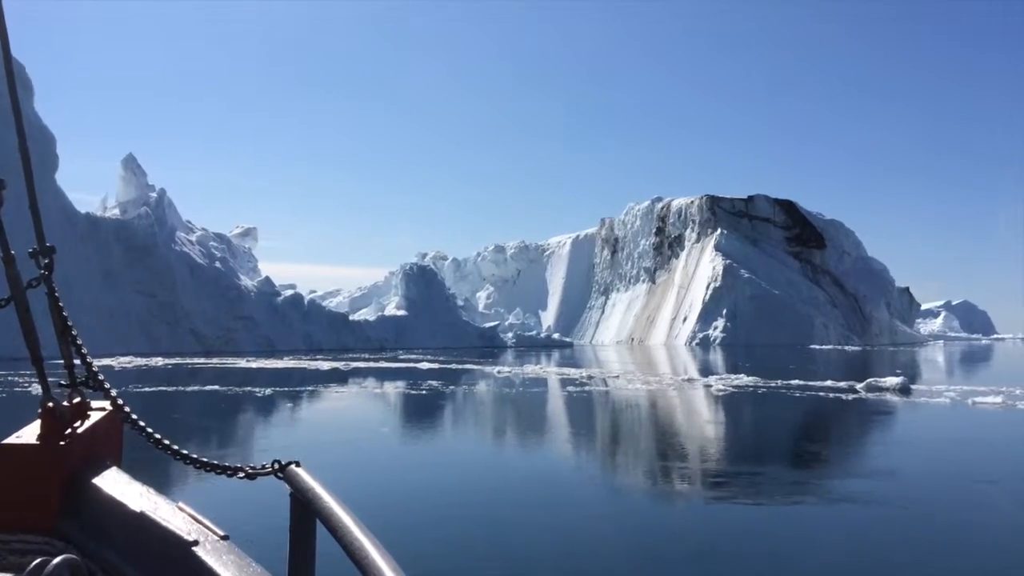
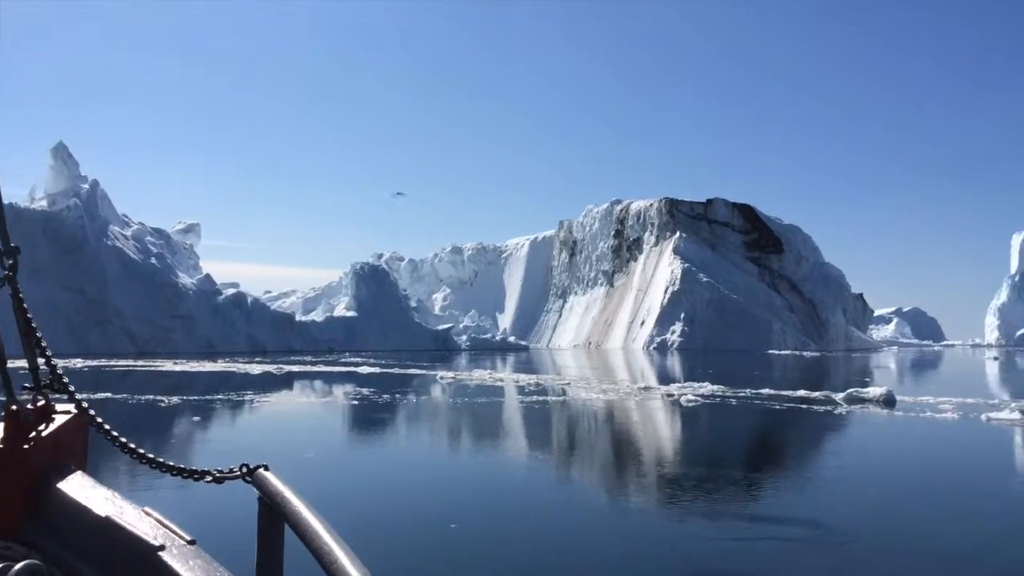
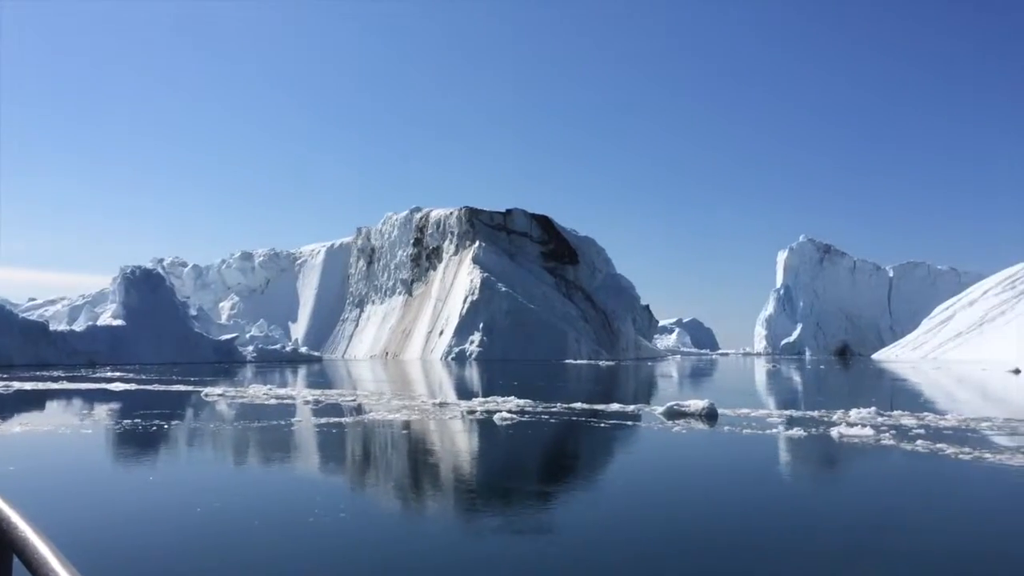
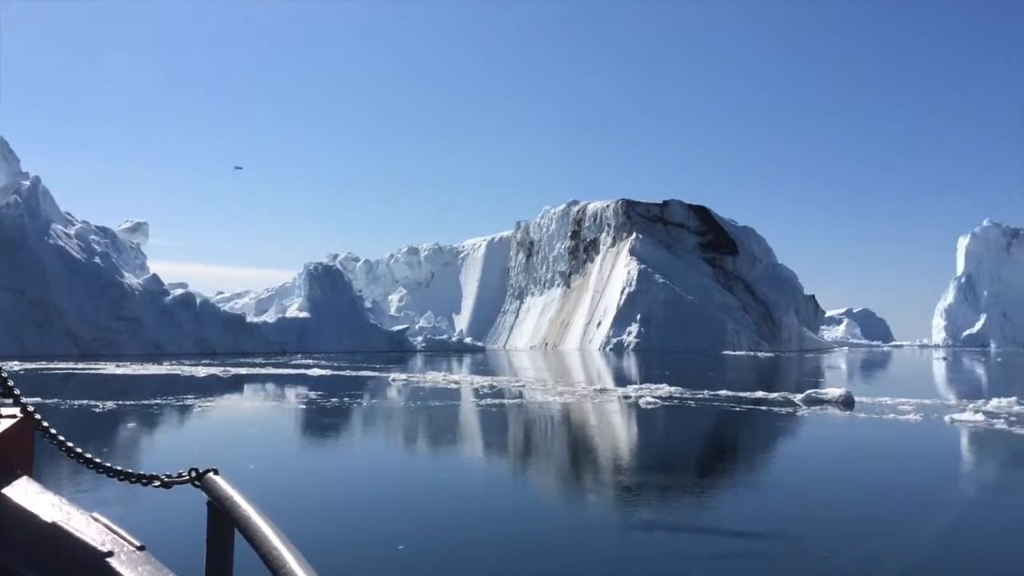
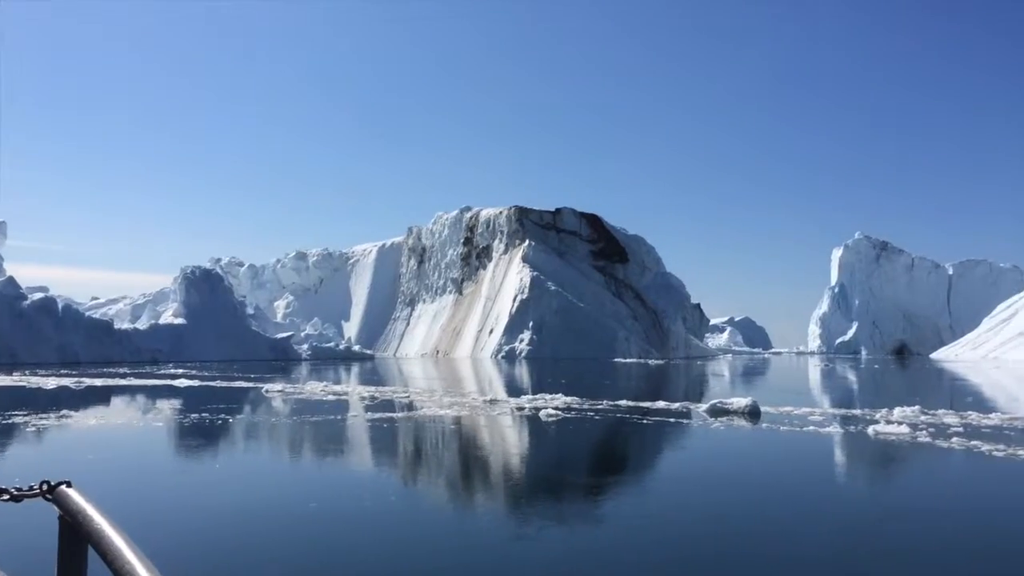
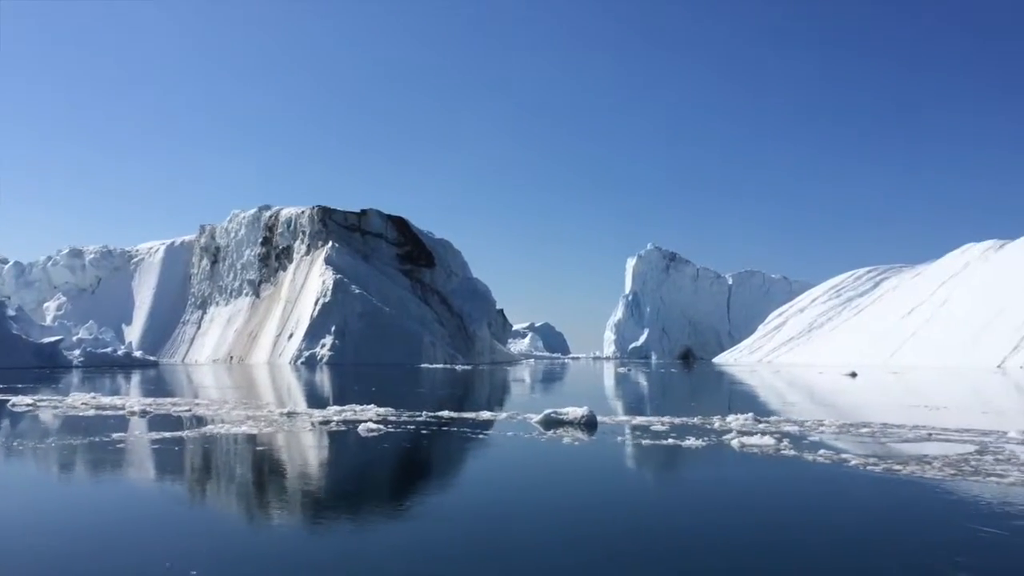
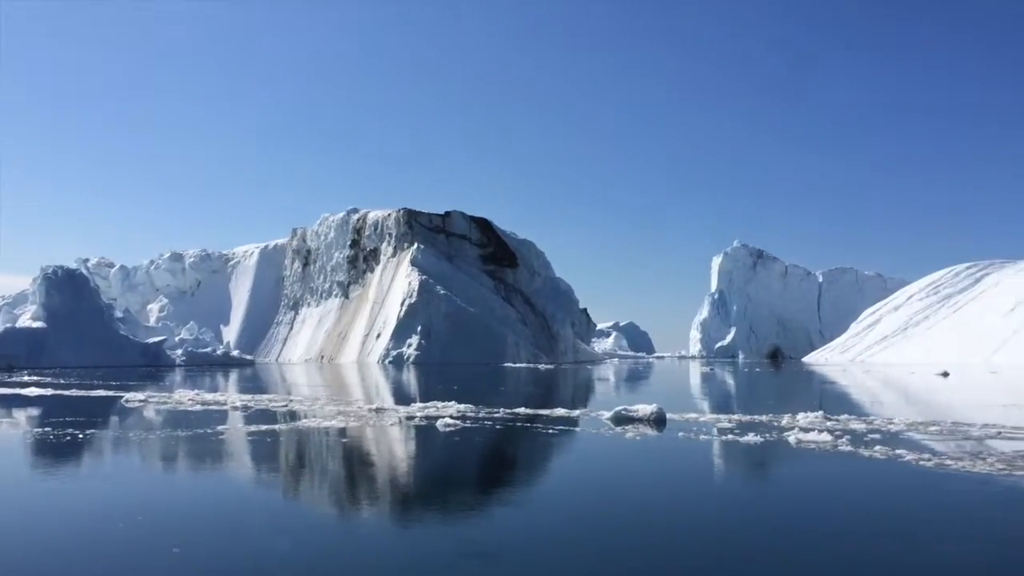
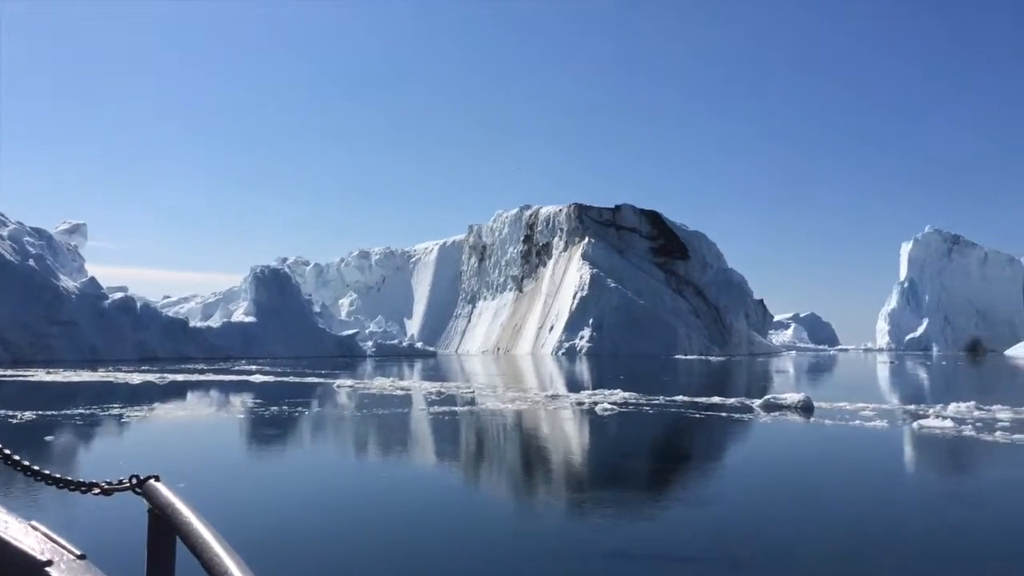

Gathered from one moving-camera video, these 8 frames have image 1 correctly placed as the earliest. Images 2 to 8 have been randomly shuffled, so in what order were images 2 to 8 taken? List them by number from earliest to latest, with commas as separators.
2, 4, 8, 5, 3, 7, 6
